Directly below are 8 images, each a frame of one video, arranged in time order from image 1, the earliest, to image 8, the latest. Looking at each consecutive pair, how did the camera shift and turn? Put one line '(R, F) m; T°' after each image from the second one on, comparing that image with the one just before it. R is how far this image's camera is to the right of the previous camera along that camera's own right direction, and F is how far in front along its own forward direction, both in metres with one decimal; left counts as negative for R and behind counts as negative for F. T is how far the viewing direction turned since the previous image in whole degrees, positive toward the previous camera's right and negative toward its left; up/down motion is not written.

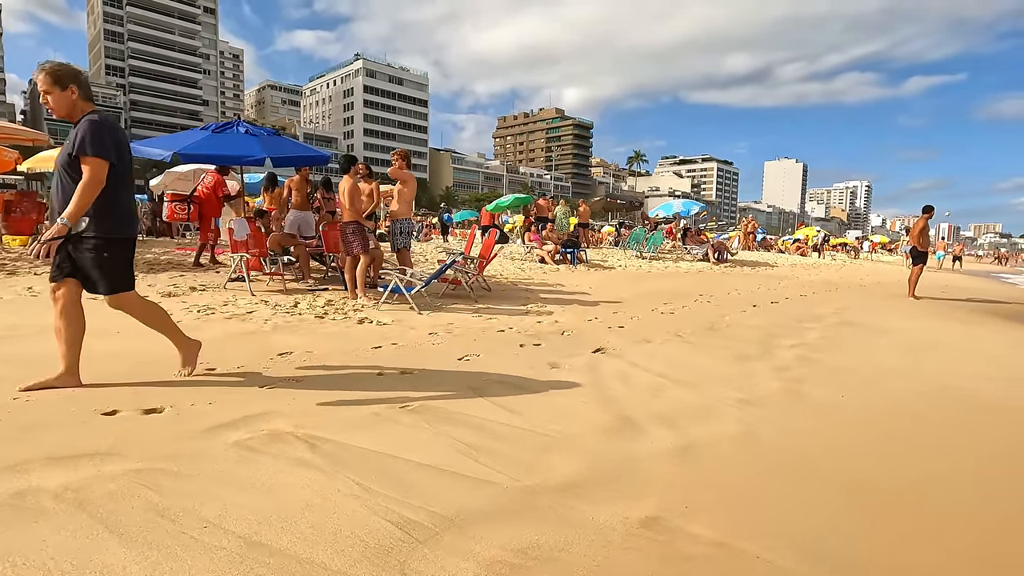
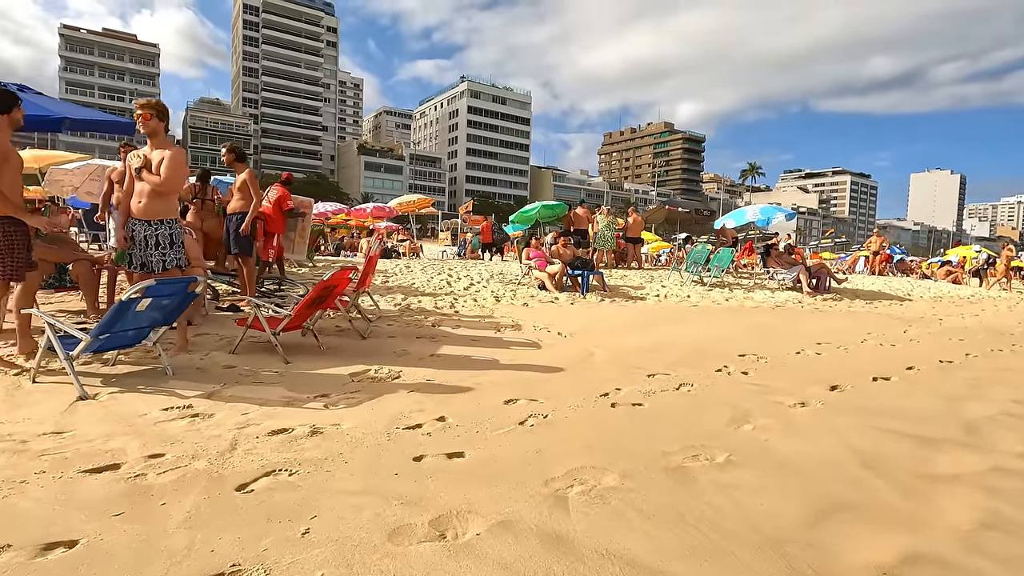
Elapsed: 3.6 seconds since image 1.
(+1.8, +3.0) m; -11°
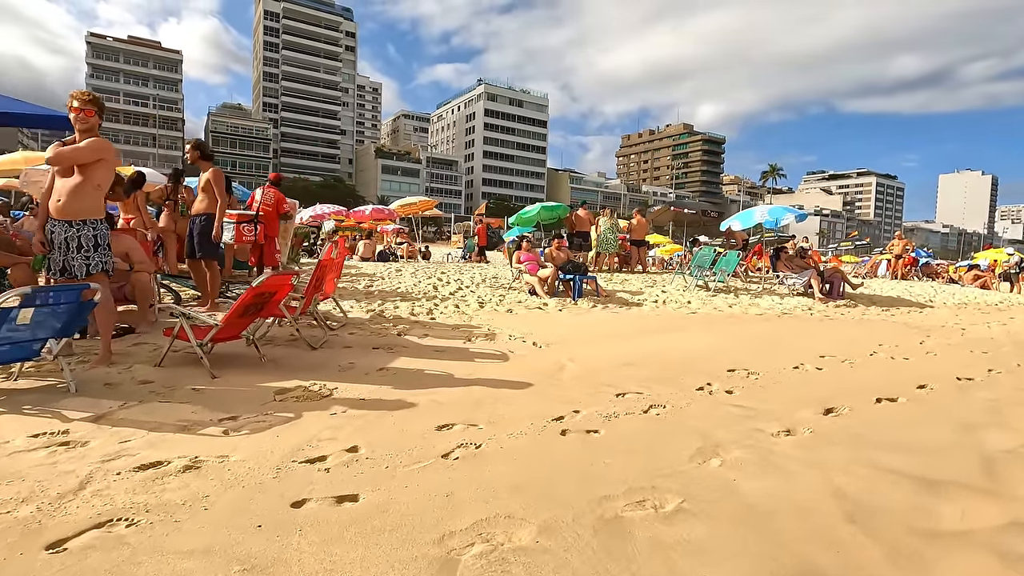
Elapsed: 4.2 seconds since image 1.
(+0.4, +0.4) m; -2°
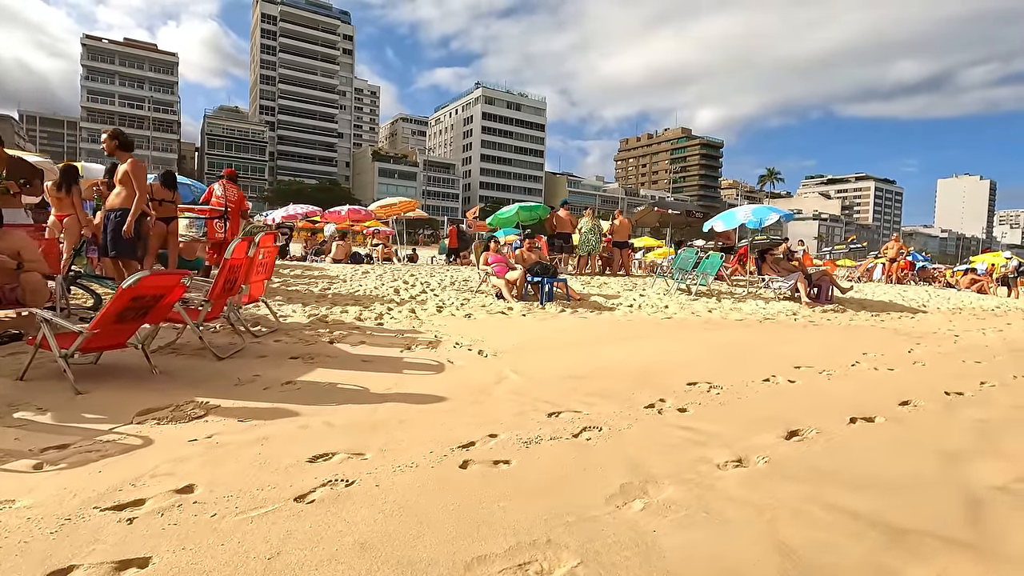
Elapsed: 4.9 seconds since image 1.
(+0.5, +0.5) m; 0°
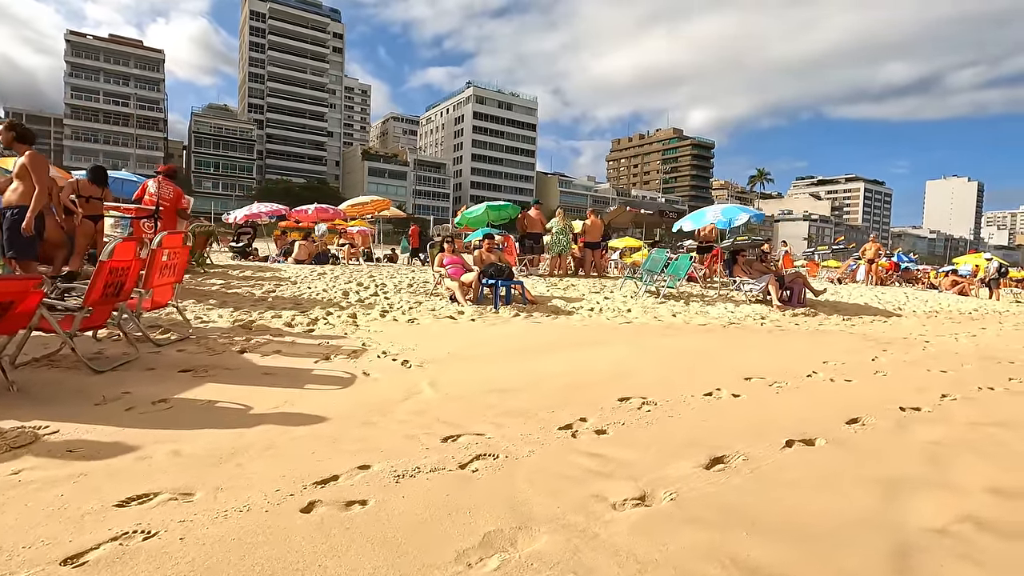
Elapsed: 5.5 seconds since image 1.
(+0.5, +0.3) m; +1°
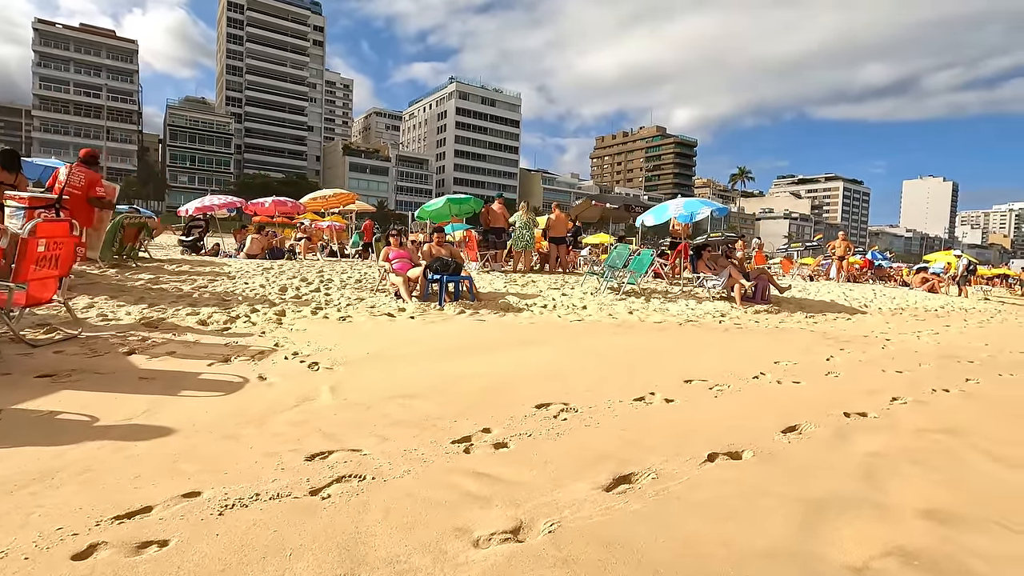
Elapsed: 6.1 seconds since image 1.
(+0.4, +0.3) m; +2°
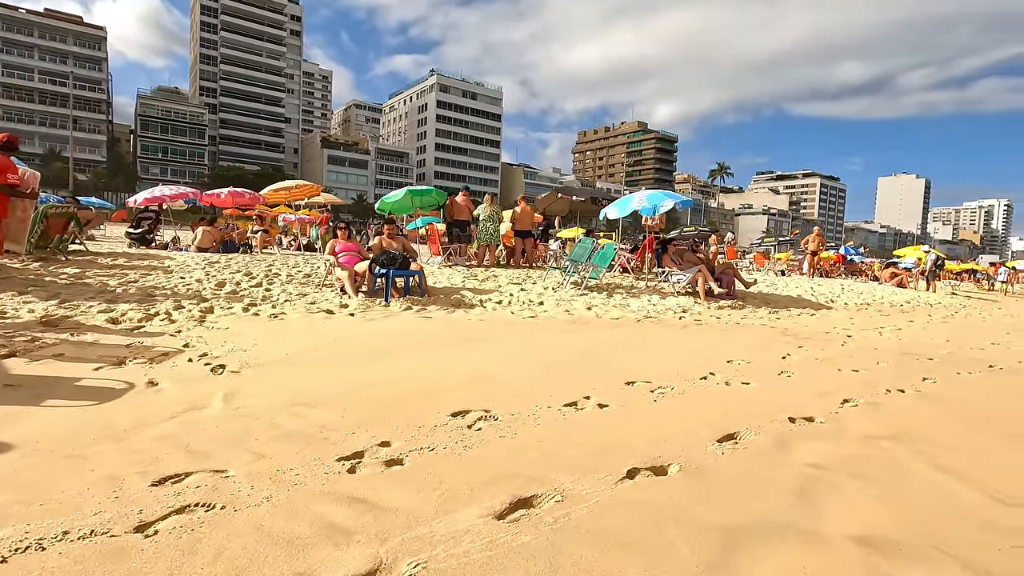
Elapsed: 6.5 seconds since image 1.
(+0.4, +0.3) m; +2°
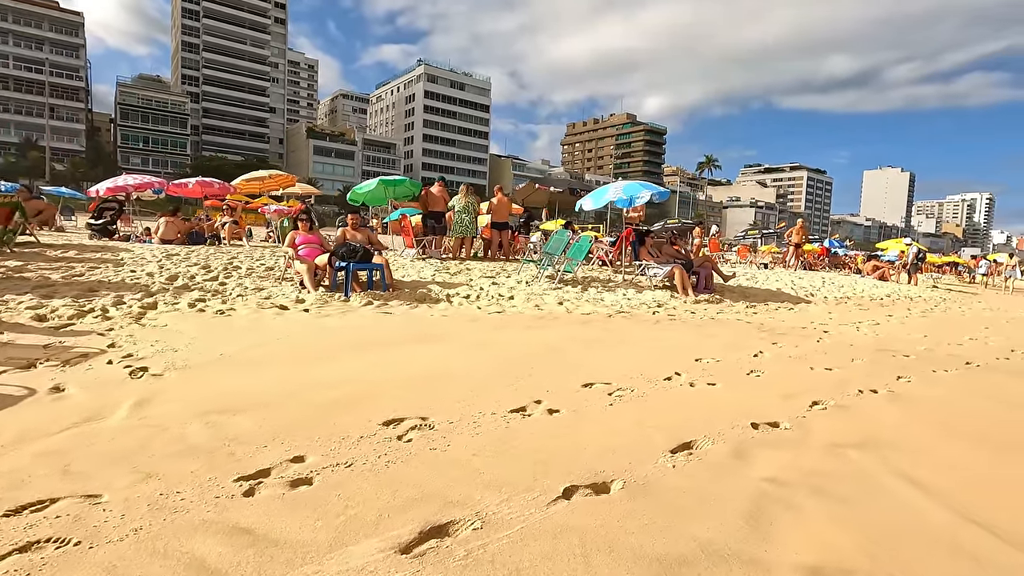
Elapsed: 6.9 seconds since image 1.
(+0.2, +0.2) m; +1°
